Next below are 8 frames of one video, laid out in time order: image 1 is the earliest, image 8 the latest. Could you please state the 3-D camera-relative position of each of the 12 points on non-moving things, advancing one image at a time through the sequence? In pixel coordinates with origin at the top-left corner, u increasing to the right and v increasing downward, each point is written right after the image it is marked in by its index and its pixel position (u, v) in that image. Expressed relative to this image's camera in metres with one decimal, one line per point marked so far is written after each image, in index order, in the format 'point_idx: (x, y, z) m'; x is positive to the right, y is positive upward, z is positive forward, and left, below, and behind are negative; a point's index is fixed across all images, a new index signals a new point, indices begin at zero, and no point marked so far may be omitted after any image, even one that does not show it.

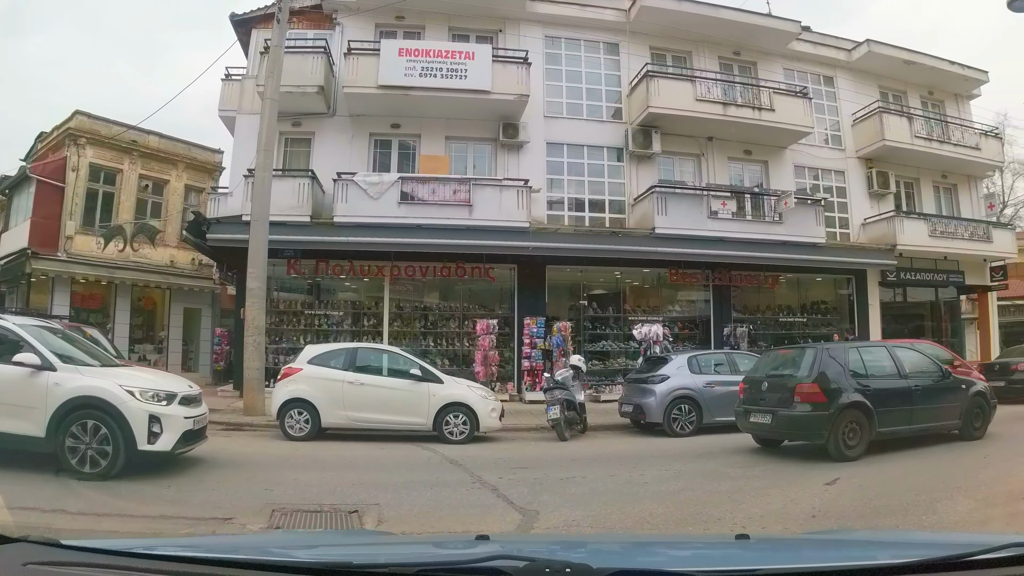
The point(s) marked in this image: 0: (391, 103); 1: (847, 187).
0: (-2.7, +4.4, +14.7) m
1: (+8.9, +2.9, +16.4) m
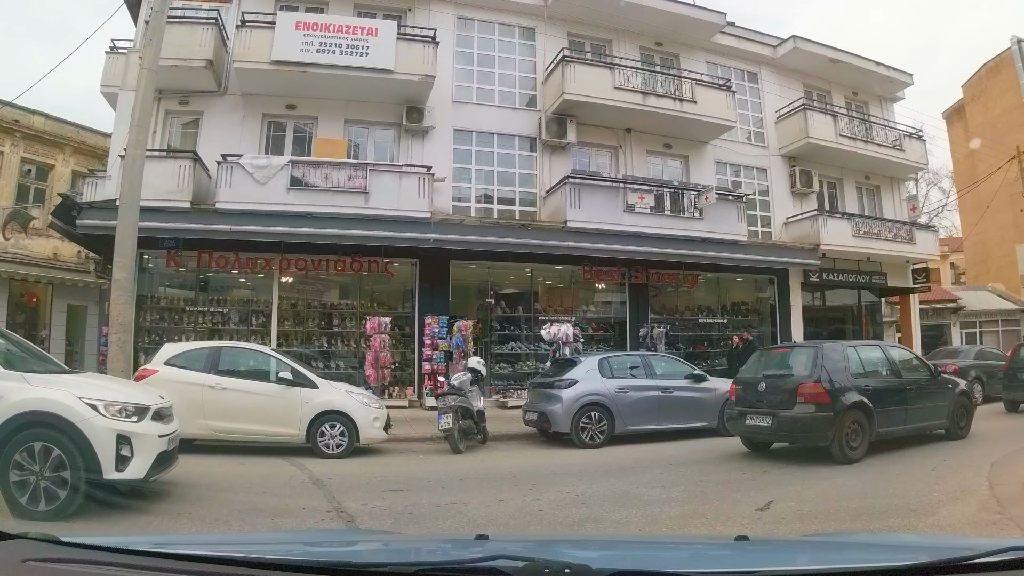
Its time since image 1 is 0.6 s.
0: (-4.8, +4.5, +13.3) m
1: (+6.7, +2.8, +15.9) m
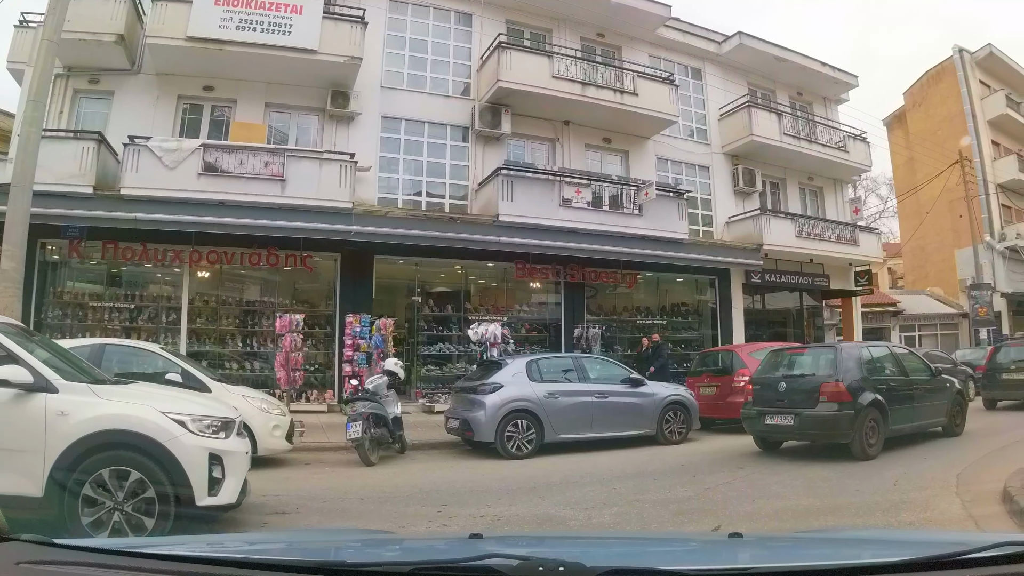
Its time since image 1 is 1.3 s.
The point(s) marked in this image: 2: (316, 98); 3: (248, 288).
0: (-6.2, +4.6, +12.2) m
1: (+5.1, +2.8, +15.5) m
2: (-4.3, +4.1, +13.1) m
3: (-5.4, 0.0, +12.8) m
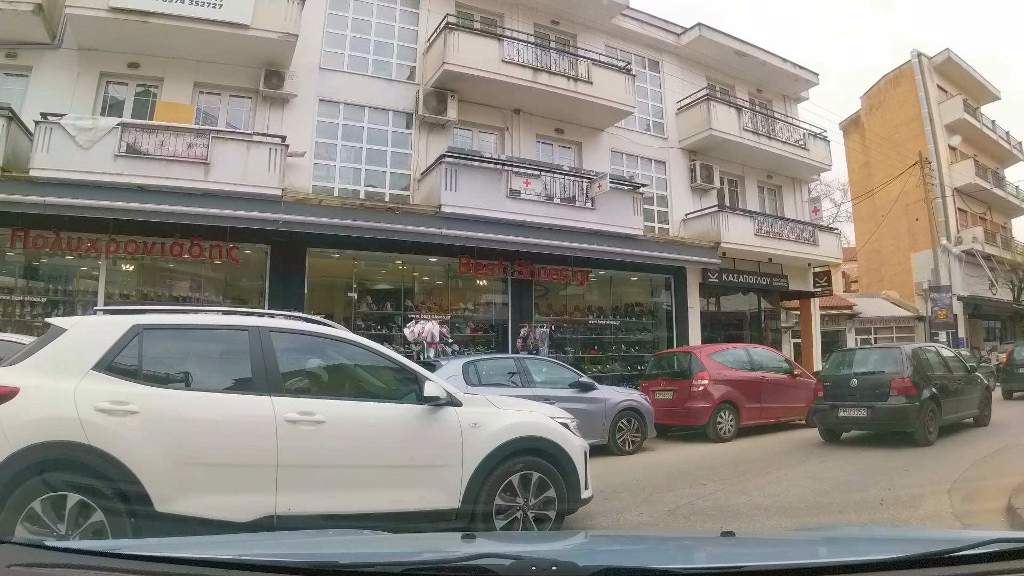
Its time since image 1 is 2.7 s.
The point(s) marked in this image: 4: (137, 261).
0: (-7.2, +4.7, +11.2) m
1: (+3.9, +2.7, +15.1) m
2: (-5.3, +4.2, +12.1) m
3: (-6.5, +0.1, +11.7) m
4: (-7.2, +0.5, +11.5) m
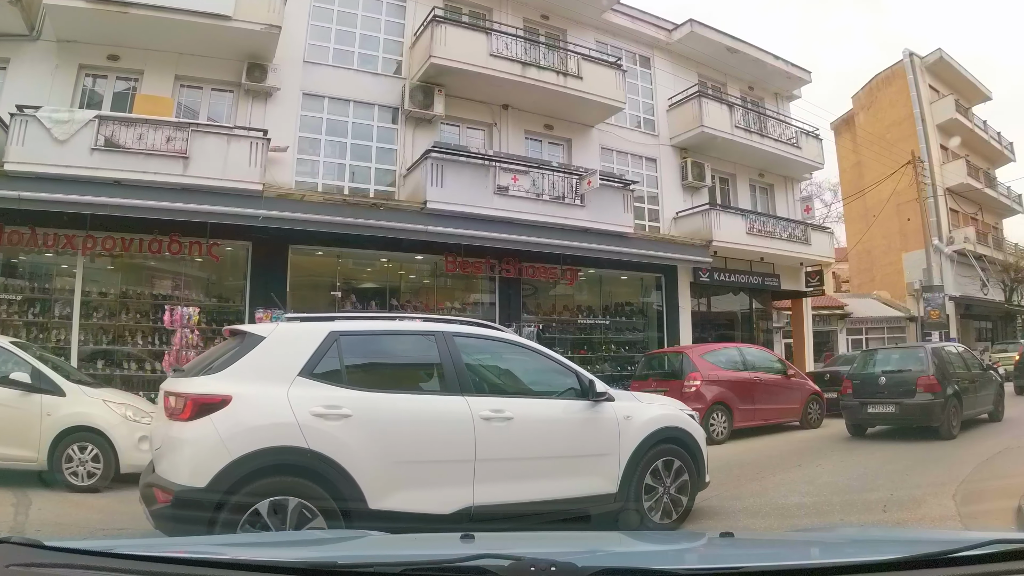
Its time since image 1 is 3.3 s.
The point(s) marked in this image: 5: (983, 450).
0: (-7.4, +4.8, +10.9) m
1: (+3.7, +2.7, +14.9) m
2: (-5.5, +4.3, +11.9) m
3: (-6.7, +0.2, +11.4) m
4: (-7.4, +0.6, +11.2) m
5: (+6.5, -2.2, +8.2) m
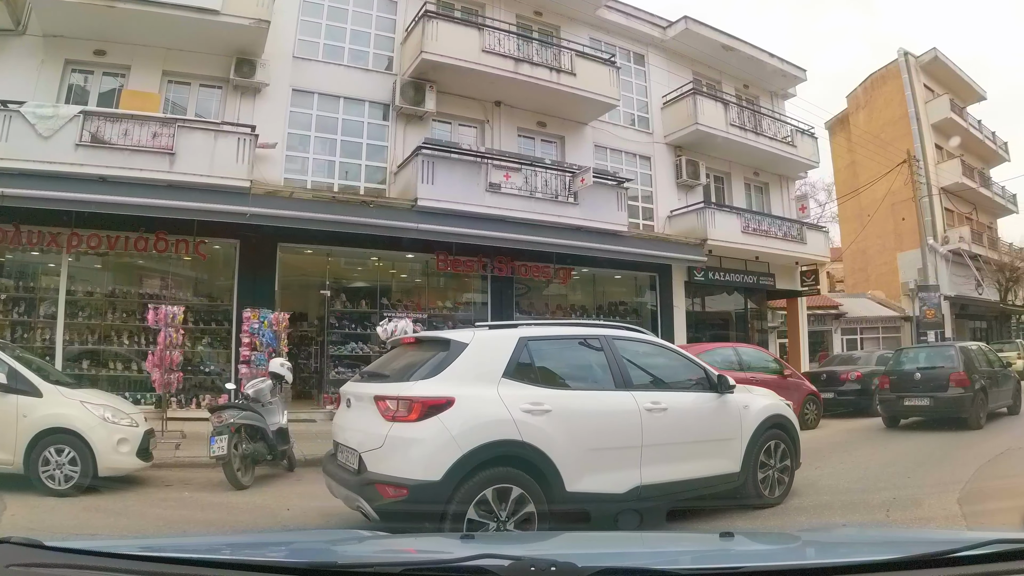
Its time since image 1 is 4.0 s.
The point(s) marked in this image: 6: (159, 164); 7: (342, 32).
0: (-7.5, +4.8, +10.7) m
1: (+3.5, +2.8, +14.8) m
2: (-5.7, +4.3, +11.7) m
3: (-6.9, +0.2, +11.2) m
4: (-7.5, +0.6, +11.0) m
5: (+6.3, -2.2, +8.1) m
6: (-5.9, +2.1, +10.1) m
7: (-3.4, +5.1, +12.0) m
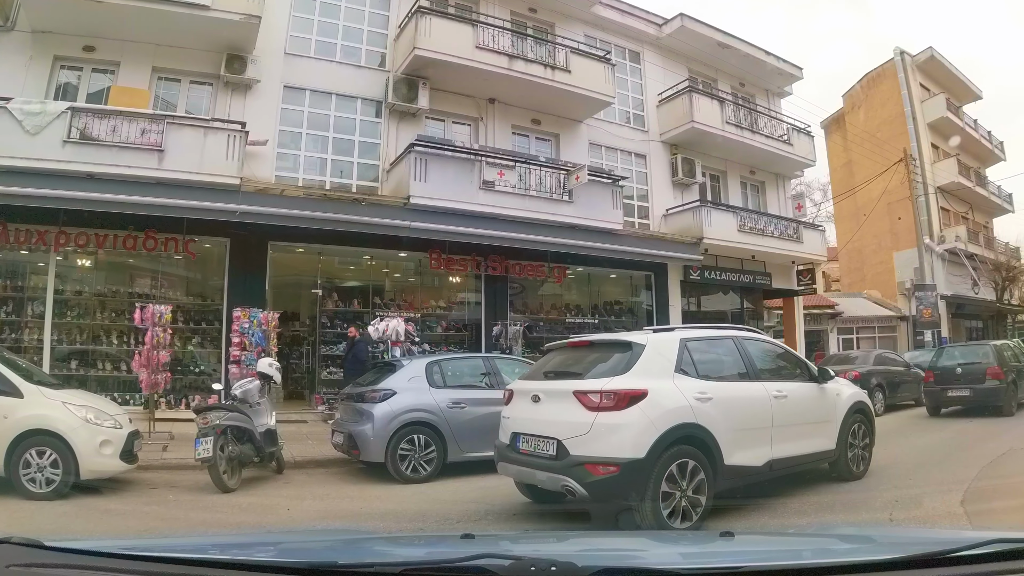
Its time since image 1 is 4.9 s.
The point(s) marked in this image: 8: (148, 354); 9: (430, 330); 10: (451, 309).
0: (-7.6, +4.8, +10.6) m
1: (+3.4, +2.8, +14.7) m
2: (-5.8, +4.3, +11.5) m
3: (-7.0, +0.2, +11.1) m
4: (-7.6, +0.6, +10.8) m
5: (+6.3, -2.2, +8.0) m
6: (-6.0, +2.1, +9.9) m
7: (-3.5, +5.2, +11.9) m
8: (-5.7, -1.1, +9.6) m
9: (-1.7, -0.9, +12.4) m
10: (-1.3, -0.5, +12.7) m
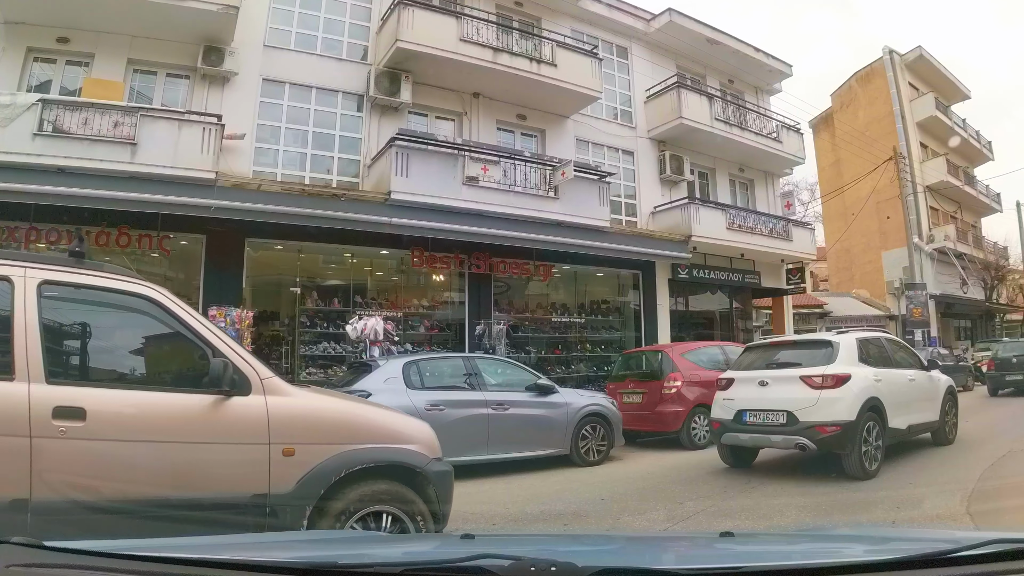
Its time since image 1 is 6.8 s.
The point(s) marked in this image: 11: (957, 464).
0: (-7.9, +4.8, +10.2) m
1: (+3.1, +2.8, +14.5) m
2: (-6.1, +4.3, +11.2) m
3: (-7.3, +0.2, +10.8) m
4: (-7.9, +0.6, +10.5) m
5: (+6.0, -2.1, +7.9) m
6: (-6.3, +2.1, +9.6) m
7: (-3.8, +5.2, +11.6) m
8: (-6.0, -1.0, +9.3) m
9: (-2.0, -0.8, +12.1) m
10: (-1.5, -0.4, +12.4) m
11: (+5.1, -2.1, +7.0) m
